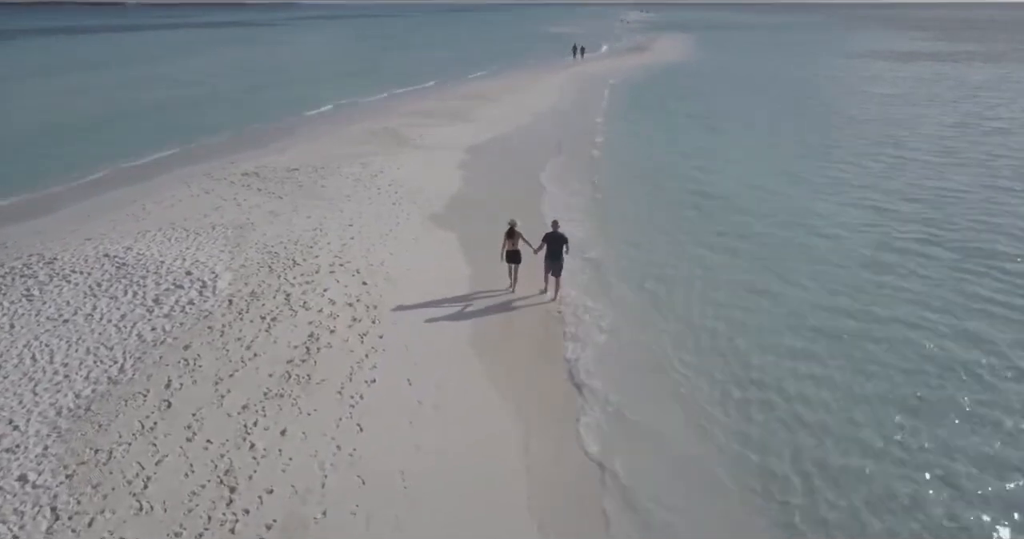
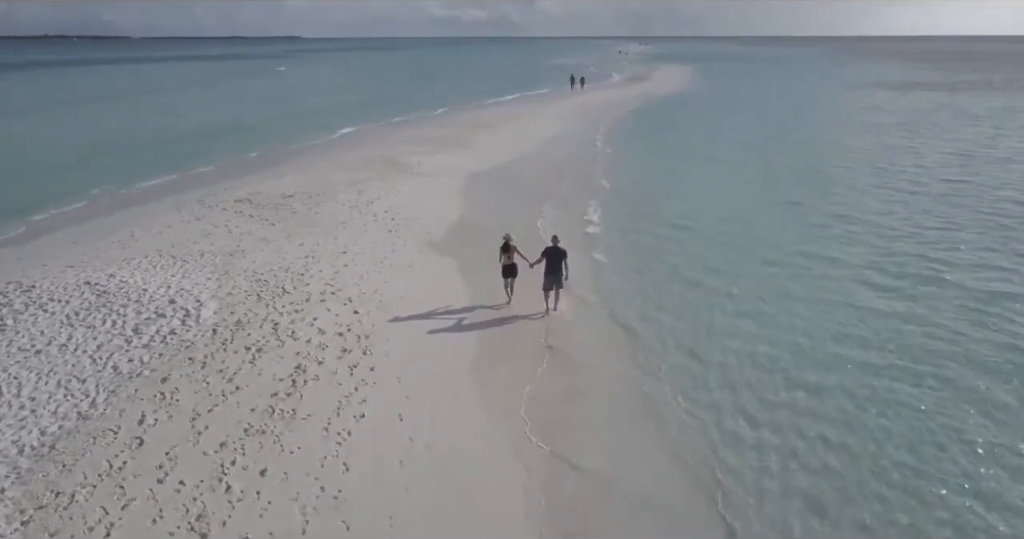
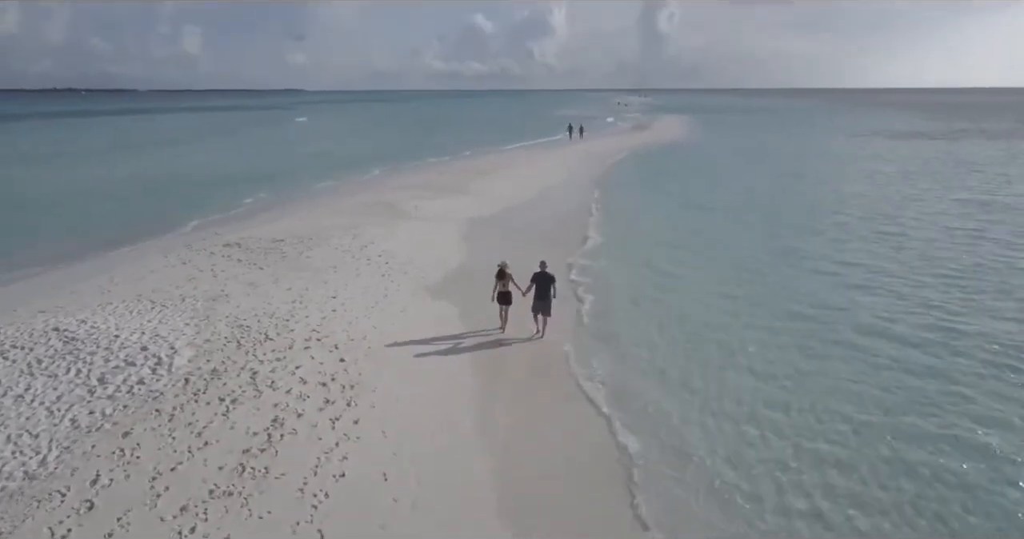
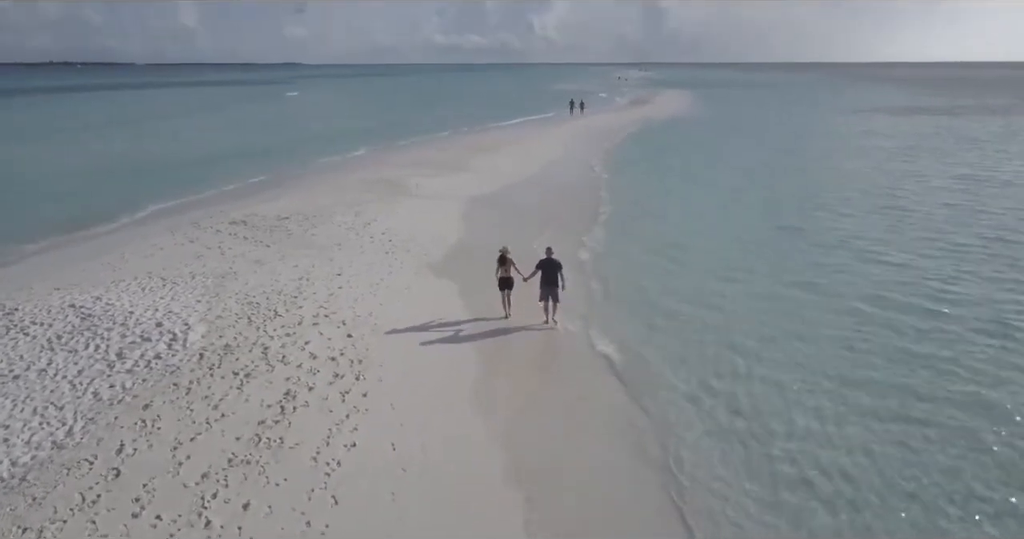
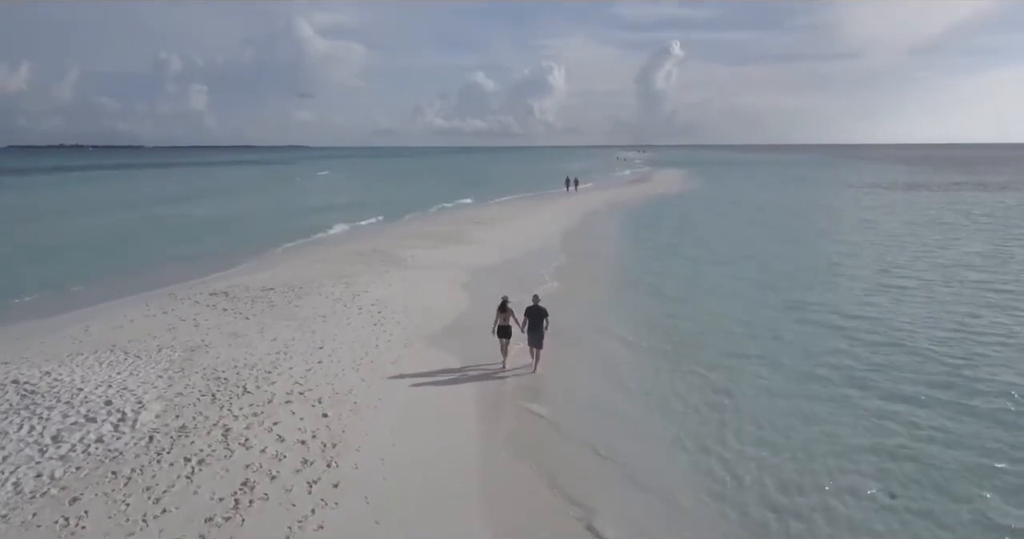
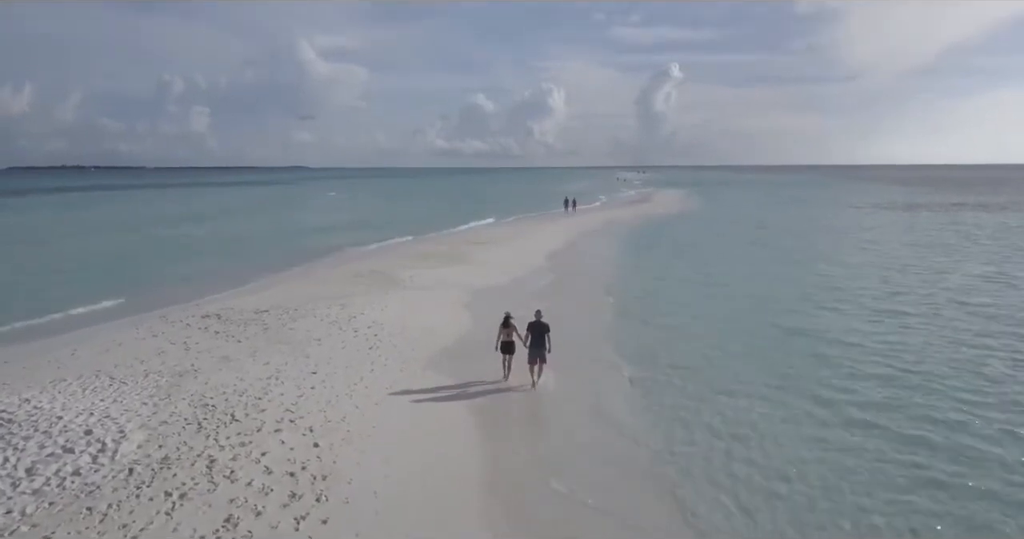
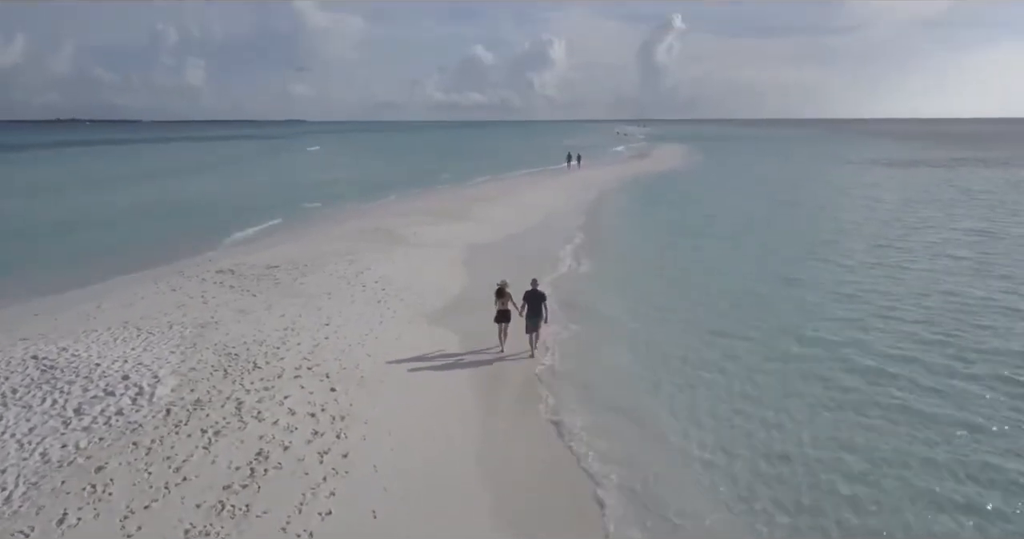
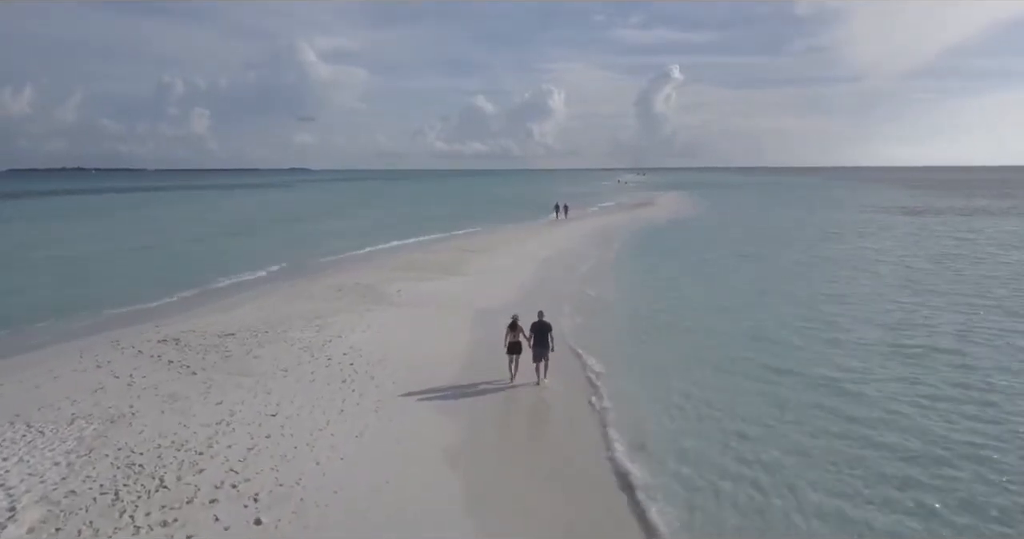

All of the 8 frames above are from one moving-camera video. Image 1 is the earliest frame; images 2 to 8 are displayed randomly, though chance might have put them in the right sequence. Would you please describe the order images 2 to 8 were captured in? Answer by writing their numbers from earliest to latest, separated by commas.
2, 4, 3, 7, 5, 6, 8
